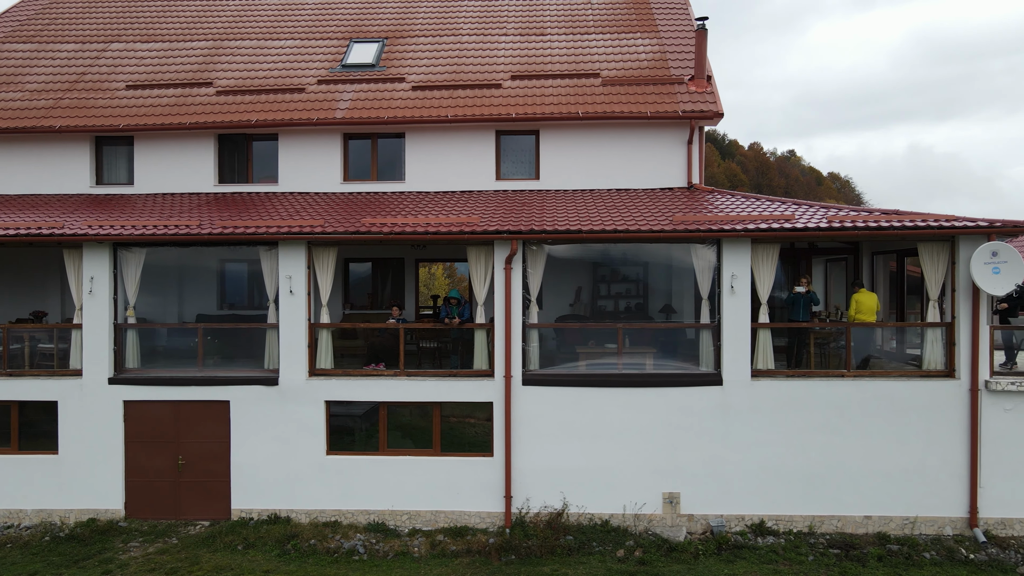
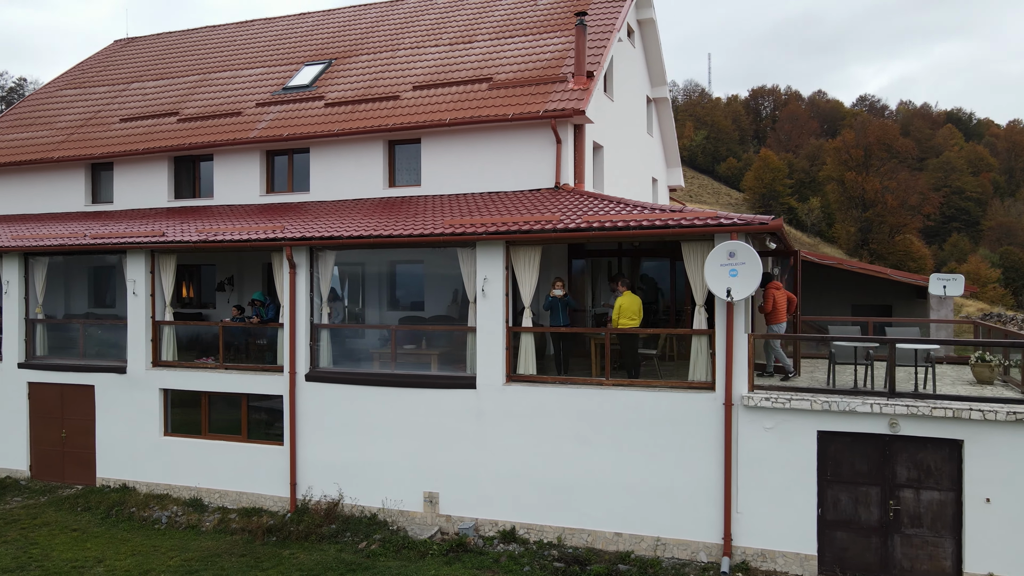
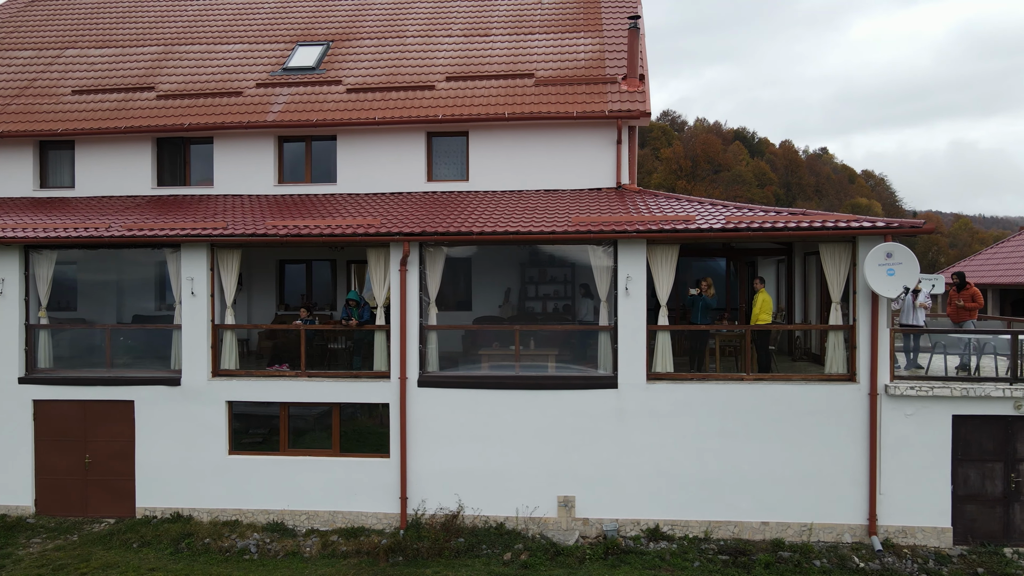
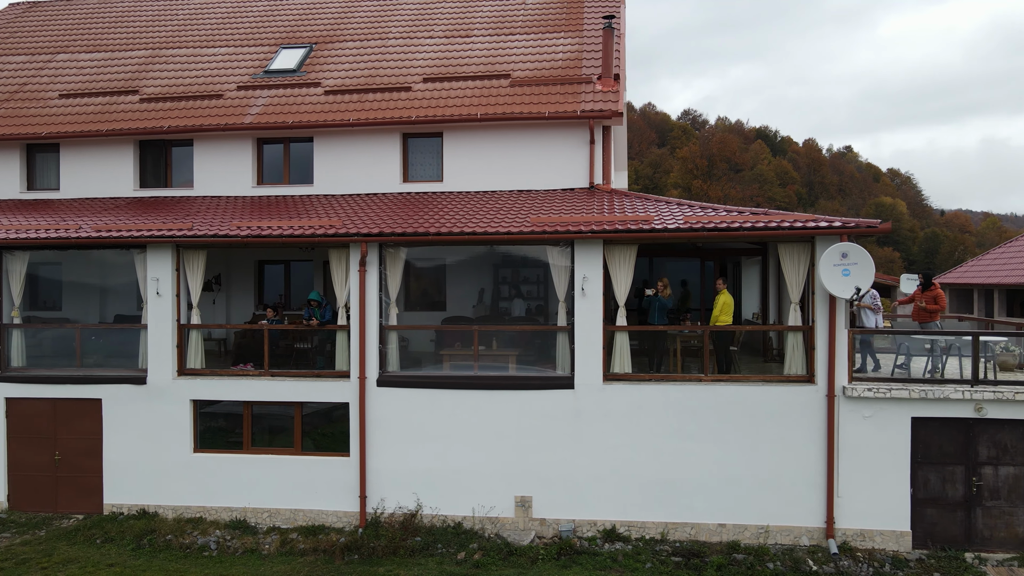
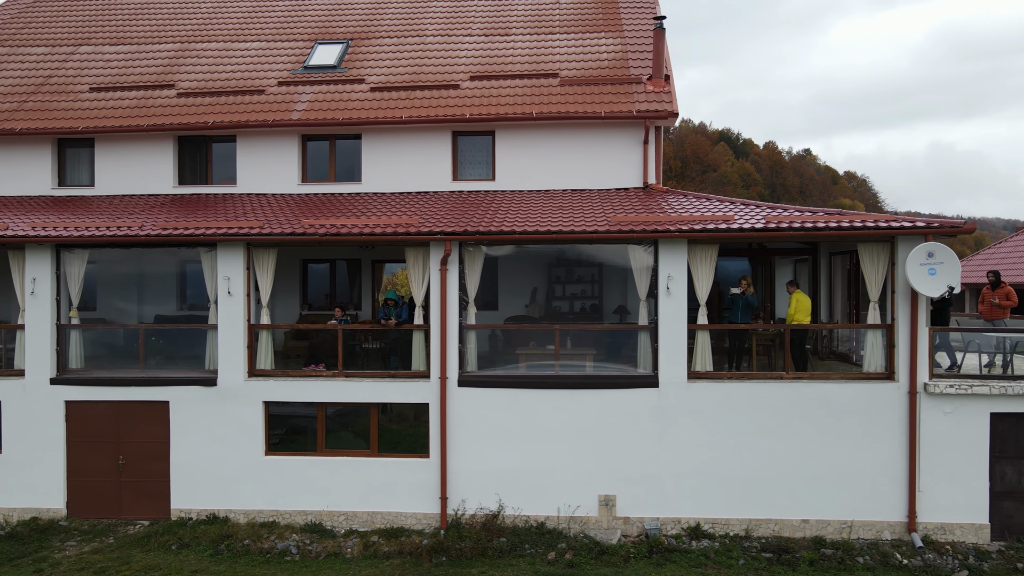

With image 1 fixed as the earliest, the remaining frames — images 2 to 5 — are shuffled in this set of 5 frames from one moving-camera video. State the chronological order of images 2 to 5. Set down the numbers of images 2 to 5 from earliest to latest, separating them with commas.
5, 3, 4, 2
